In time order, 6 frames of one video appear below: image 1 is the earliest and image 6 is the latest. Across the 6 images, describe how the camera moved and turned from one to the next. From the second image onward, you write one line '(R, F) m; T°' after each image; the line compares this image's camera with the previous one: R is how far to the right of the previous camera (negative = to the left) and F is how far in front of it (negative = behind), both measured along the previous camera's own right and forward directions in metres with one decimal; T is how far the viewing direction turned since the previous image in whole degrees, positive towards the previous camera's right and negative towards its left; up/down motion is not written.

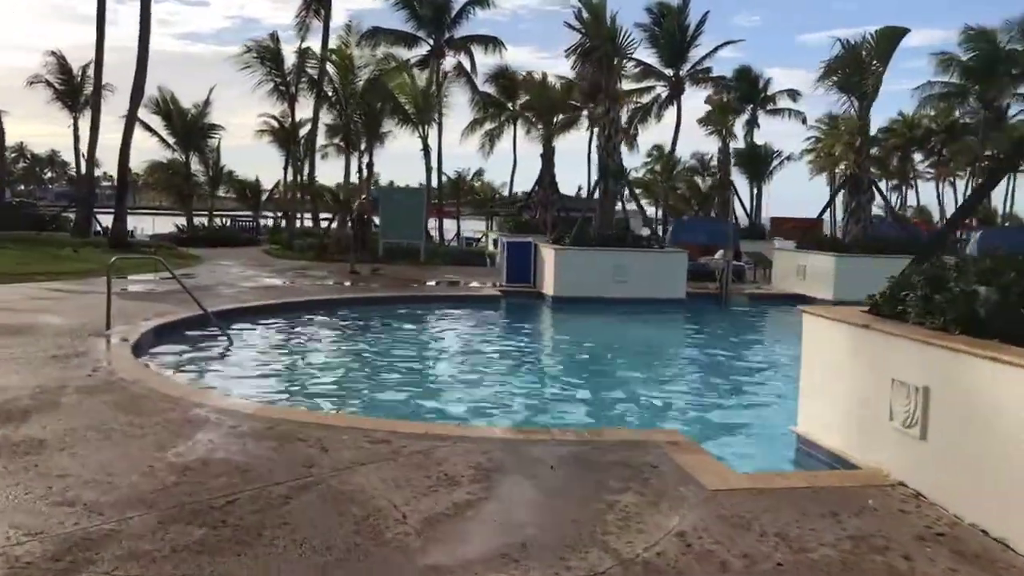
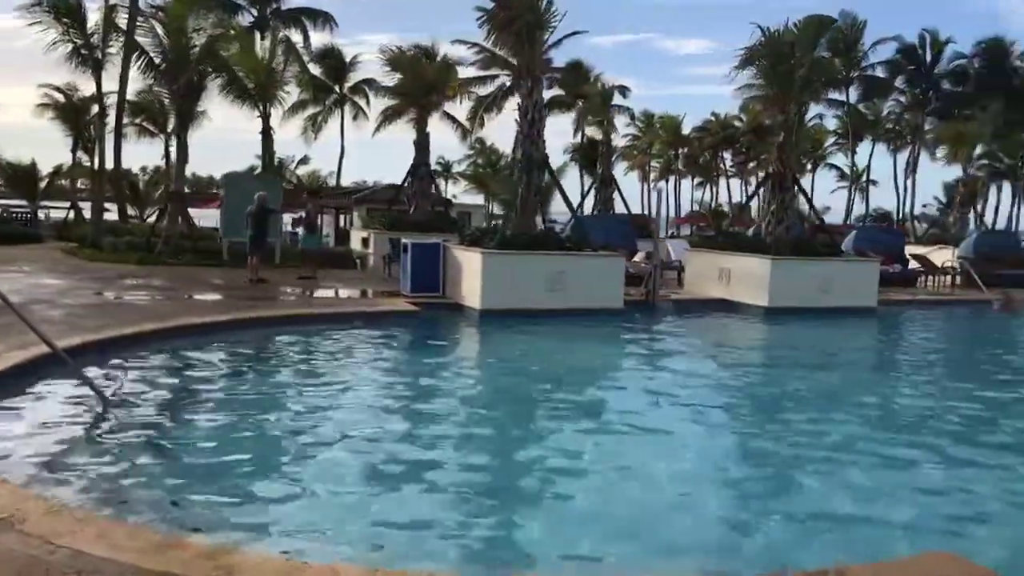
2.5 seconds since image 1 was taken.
(-1.9, +2.8) m; +14°
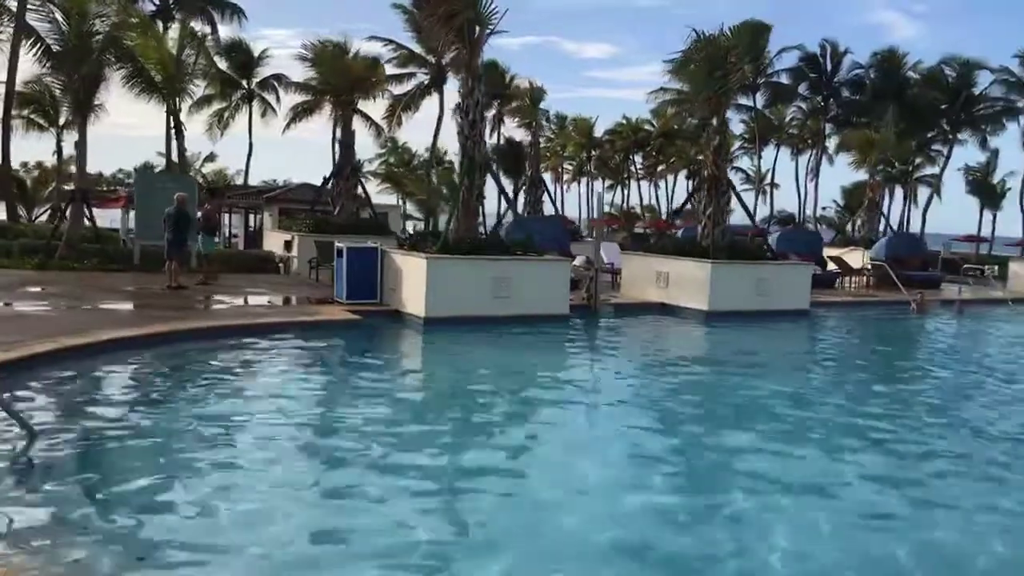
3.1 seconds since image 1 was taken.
(-0.6, +0.5) m; +7°
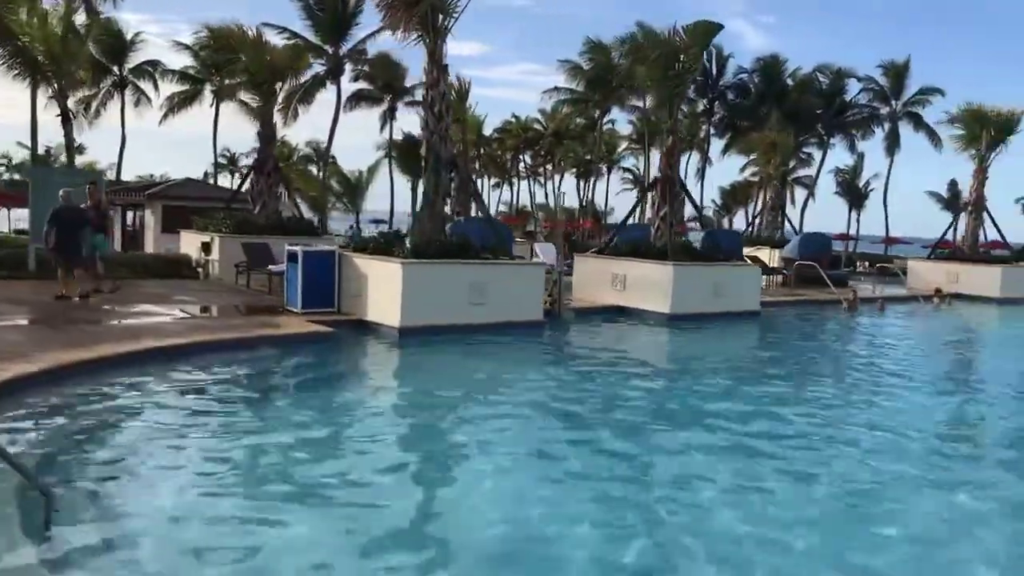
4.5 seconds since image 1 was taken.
(-1.6, +0.9) m; +9°
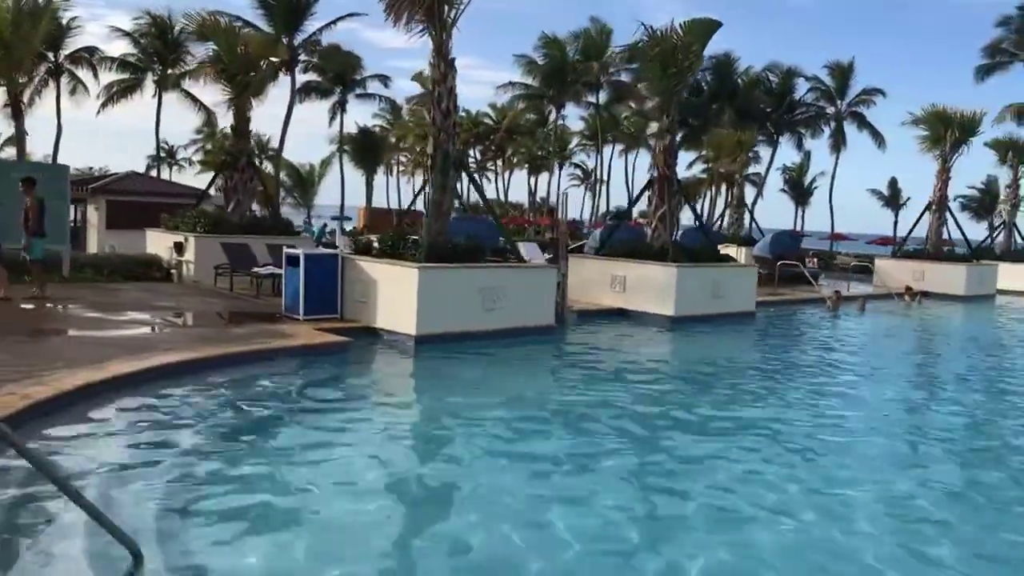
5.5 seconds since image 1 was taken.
(-1.2, +0.6) m; +5°
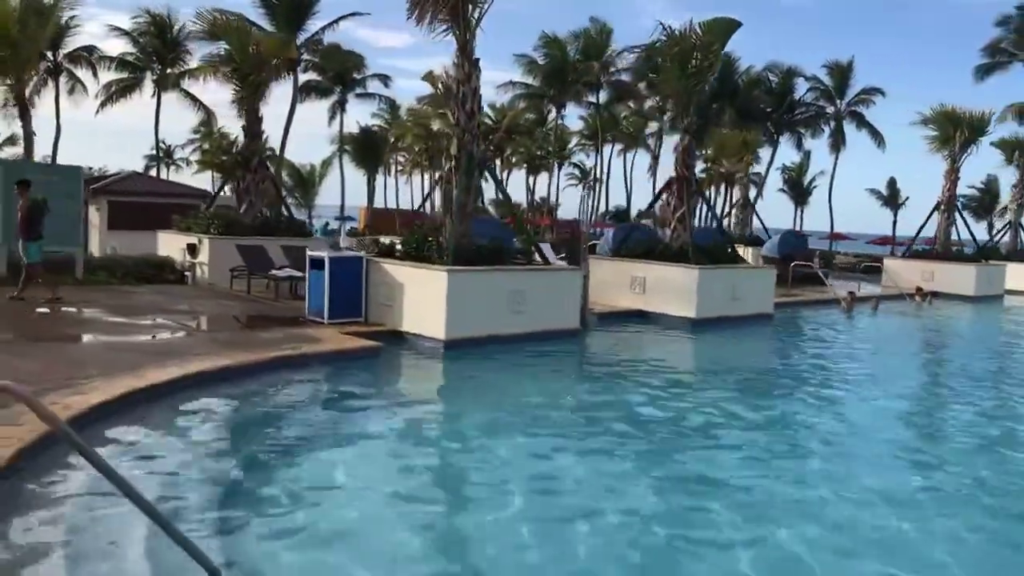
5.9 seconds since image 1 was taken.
(-0.5, +0.1) m; +1°
